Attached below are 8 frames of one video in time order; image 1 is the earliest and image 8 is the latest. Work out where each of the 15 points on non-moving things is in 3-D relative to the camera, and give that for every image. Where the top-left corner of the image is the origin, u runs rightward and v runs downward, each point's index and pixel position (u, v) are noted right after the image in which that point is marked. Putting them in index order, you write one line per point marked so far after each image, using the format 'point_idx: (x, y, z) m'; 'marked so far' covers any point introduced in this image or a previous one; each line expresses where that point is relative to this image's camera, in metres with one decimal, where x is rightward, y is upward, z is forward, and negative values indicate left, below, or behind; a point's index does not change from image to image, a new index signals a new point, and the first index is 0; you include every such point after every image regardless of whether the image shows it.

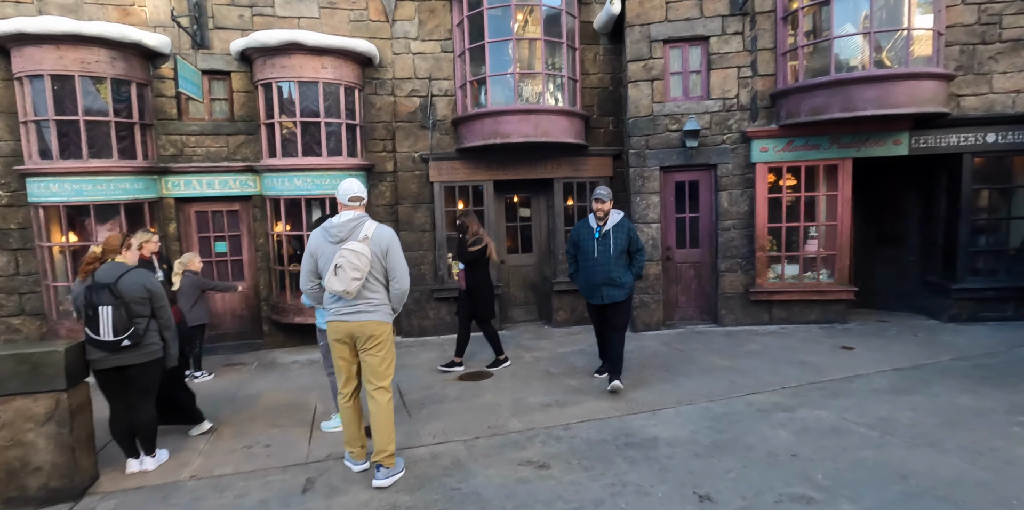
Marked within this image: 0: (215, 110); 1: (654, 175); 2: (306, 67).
0: (-3.9, +1.9, +6.7) m
1: (+1.9, +1.1, +6.7) m
2: (-2.6, +2.4, +6.3) m
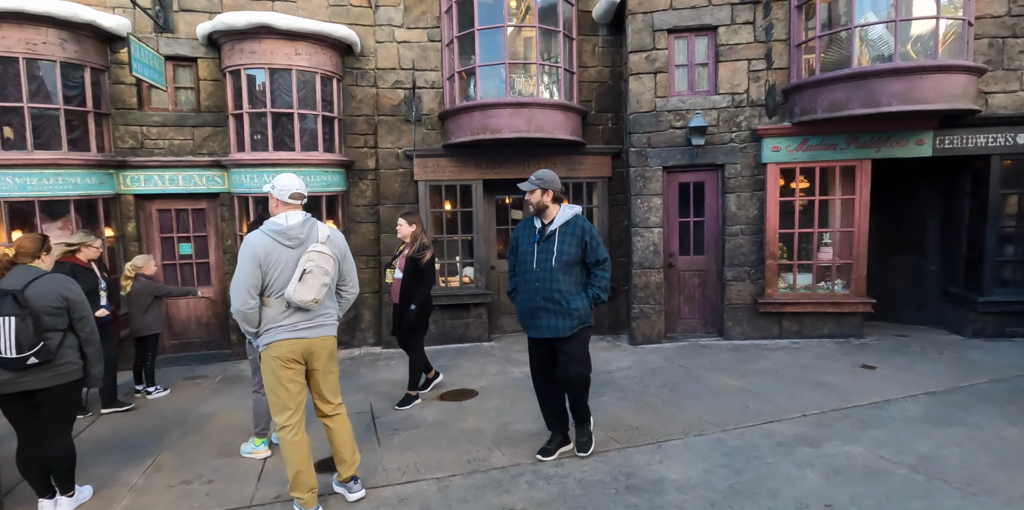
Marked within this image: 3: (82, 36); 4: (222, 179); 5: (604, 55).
0: (-4.0, +1.9, +6.2) m
1: (+1.8, +1.0, +6.2) m
2: (-2.7, +2.3, +5.8) m
3: (-4.6, +2.4, +5.5) m
4: (-3.5, +0.9, +6.2) m
5: (+1.2, +2.7, +6.8) m
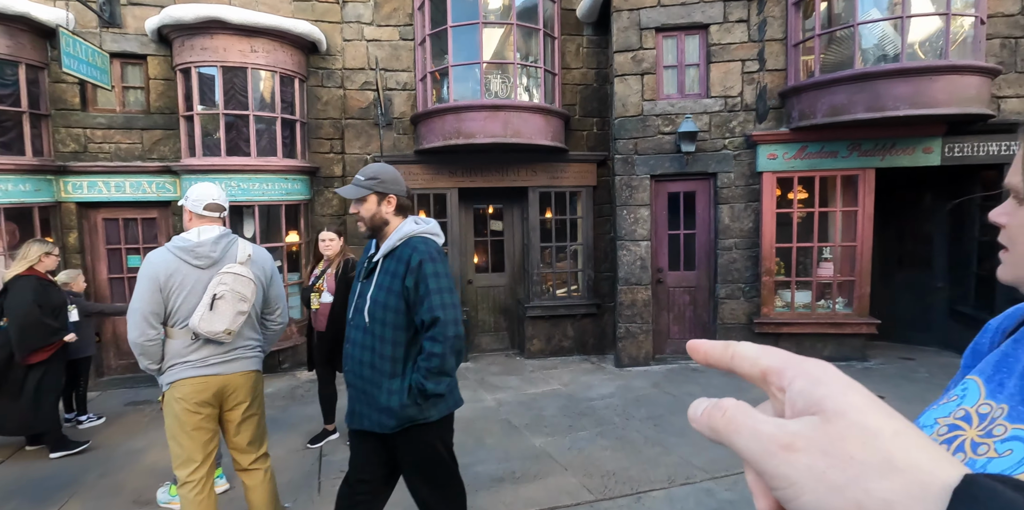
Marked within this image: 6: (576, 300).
0: (-4.3, +1.8, +5.7) m
1: (+1.5, +0.8, +5.8) m
2: (-2.9, +2.2, +5.3) m
3: (-4.9, +2.2, +5.0) m
4: (-3.8, +0.8, +5.7) m
5: (+1.0, +2.5, +6.4) m
6: (+0.8, -0.6, +6.5) m
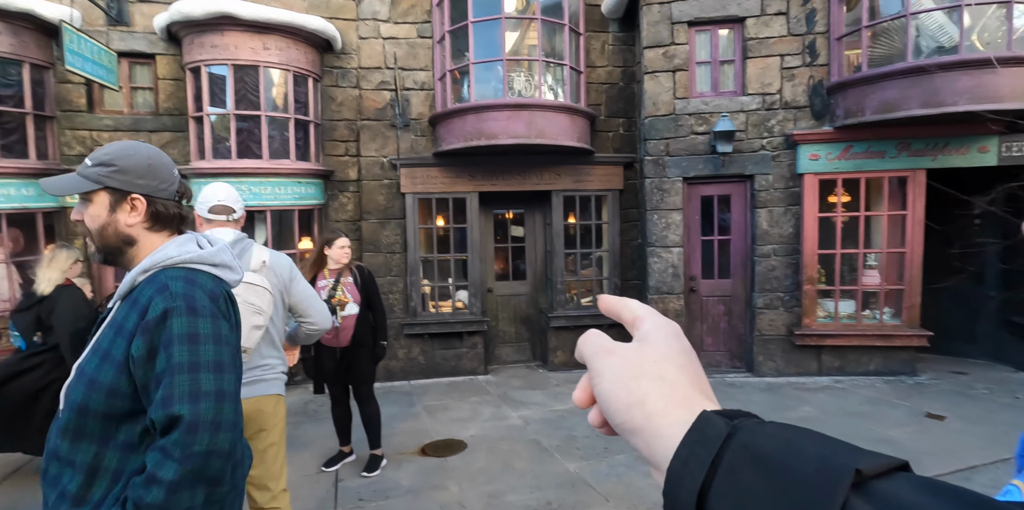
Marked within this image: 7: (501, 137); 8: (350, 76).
0: (-4.0, +1.7, +5.5) m
1: (+1.8, +0.7, +5.5) m
2: (-2.7, +2.1, +5.1) m
3: (-4.7, +2.2, +4.8) m
4: (-3.6, +0.7, +5.5) m
5: (+1.2, +2.4, +6.1) m
6: (+1.1, -0.7, +6.2) m
7: (-0.1, +1.2, +5.4) m
8: (-1.9, +2.0, +5.8) m
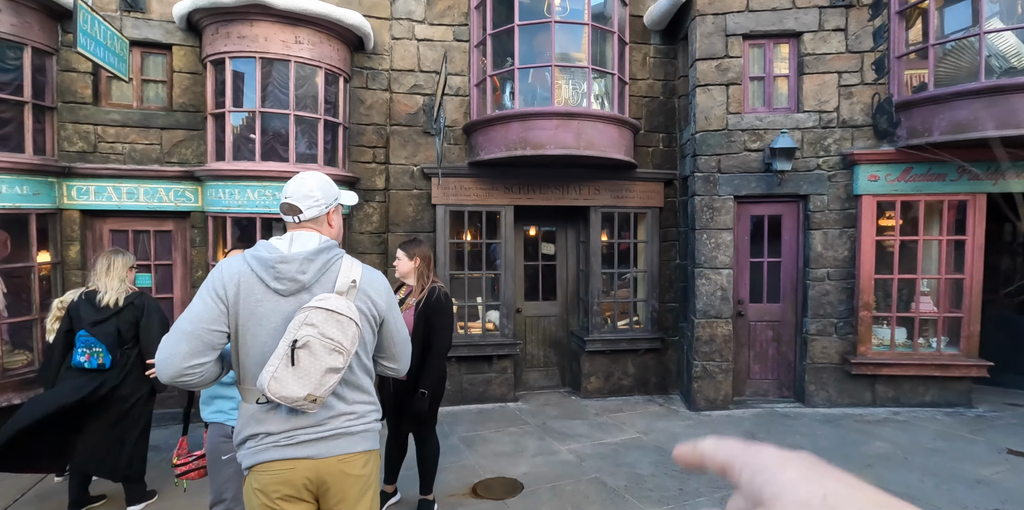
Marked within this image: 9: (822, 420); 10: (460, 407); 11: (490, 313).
0: (-3.6, +1.6, +5.0) m
1: (+2.2, +0.5, +5.2) m
2: (-2.2, +2.0, +4.7) m
3: (-4.2, +2.1, +4.3) m
4: (-3.1, +0.6, +5.0) m
5: (+1.7, +2.2, +5.9) m
6: (+1.5, -0.9, +5.8) m
7: (+0.4, +1.1, +5.0) m
8: (-1.4, +1.9, +5.4) m
9: (+3.0, -1.6, +4.9) m
10: (-0.6, -1.6, +5.5) m
11: (-0.2, -0.6, +5.7) m
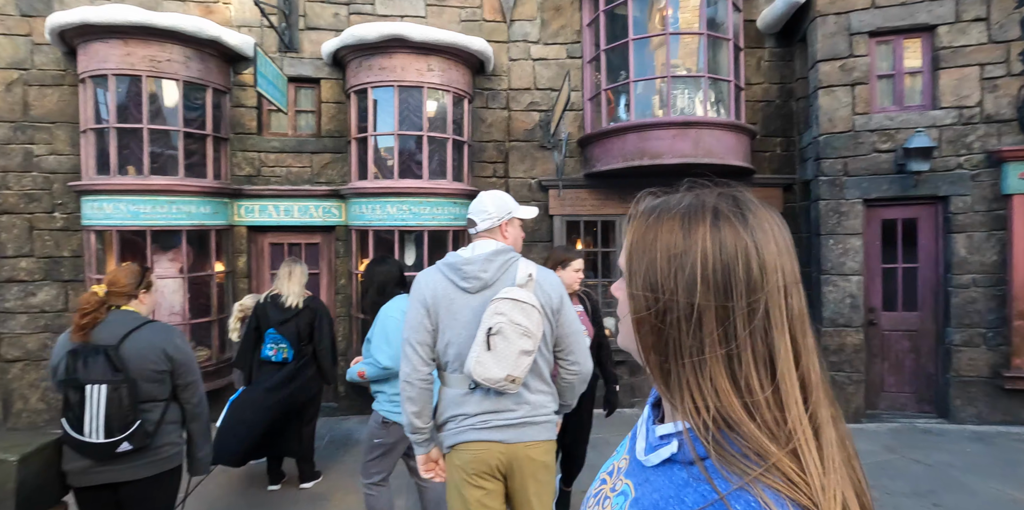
0: (-2.4, +1.5, +5.7) m
1: (+3.4, +0.5, +5.0) m
2: (-1.0, +1.9, +5.2) m
3: (-3.0, +2.0, +5.1) m
4: (-1.9, +0.5, +5.6) m
5: (+3.0, +2.1, +5.8) m
6: (+2.8, -1.0, +5.7) m
7: (+1.5, +1.0, +5.1) m
8: (-0.1, +1.8, +5.8) m
9: (+4.1, -1.6, +4.5) m
10: (+0.7, -1.7, +5.7) m
11: (+1.0, -0.7, +5.8) m
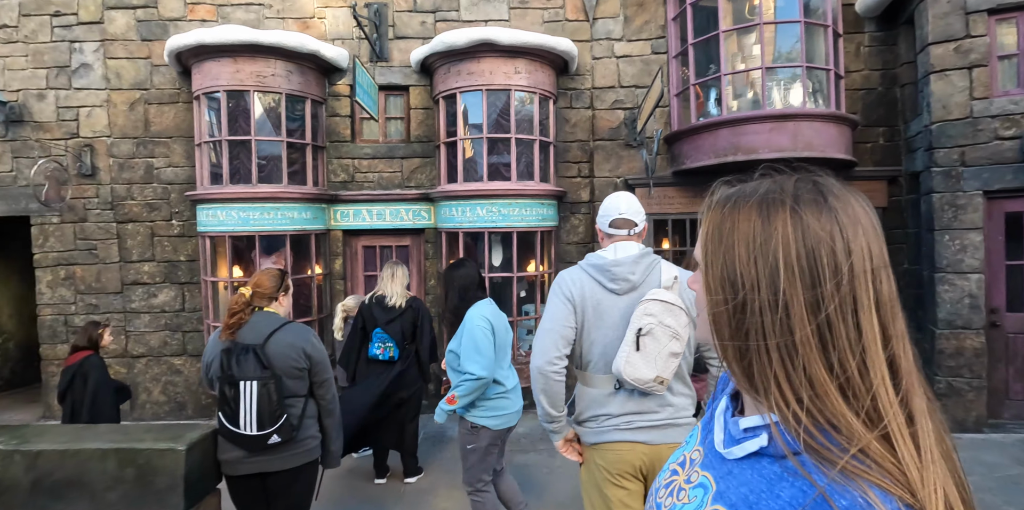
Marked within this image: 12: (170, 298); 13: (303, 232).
0: (-1.4, +1.4, +5.9) m
1: (+4.3, +0.5, +4.7) m
2: (-0.2, +1.9, +5.2) m
3: (-2.2, +2.0, +5.3) m
4: (-1.0, +0.5, +5.7) m
5: (+3.9, +2.1, +5.5) m
6: (+3.7, -0.9, +5.4) m
7: (+2.4, +1.0, +5.0) m
8: (+0.8, +1.8, +5.8) m
9: (+5.0, -1.6, +4.1) m
10: (+1.7, -1.7, +5.6) m
11: (+2.0, -0.7, +5.7) m
12: (-3.9, -0.5, +5.8) m
13: (-2.2, +0.2, +5.4) m
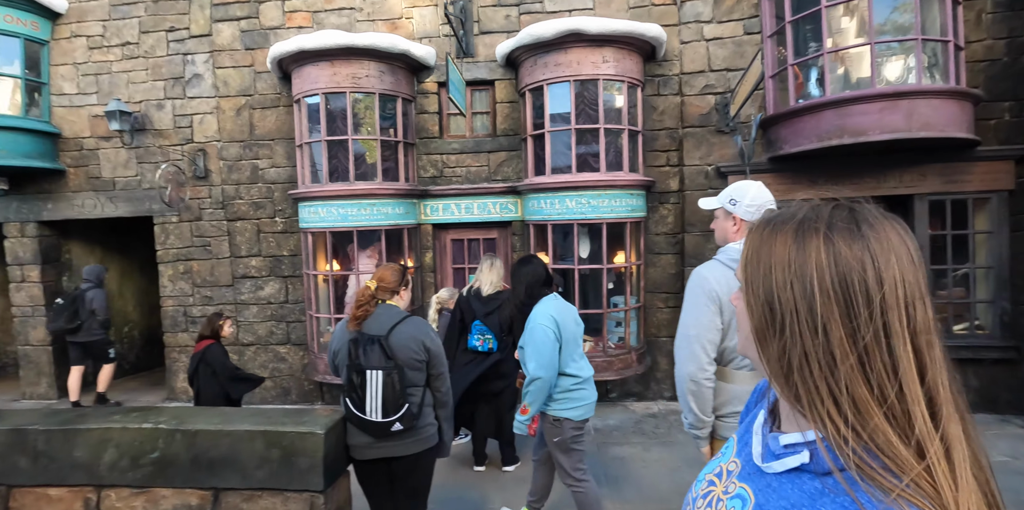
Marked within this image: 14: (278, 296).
0: (-0.4, +1.5, +6.0) m
1: (+5.1, +0.6, +4.2) m
2: (+0.7, +2.0, +5.2) m
3: (-1.2, +2.0, +5.5) m
4: (0.0, +0.6, +5.8) m
5: (+4.8, +2.3, +5.0) m
6: (+4.7, -0.8, +5.0) m
7: (+3.3, +1.1, +4.7) m
8: (+1.7, +1.9, +5.6) m
9: (+5.8, -1.5, +3.6) m
10: (+2.7, -1.6, +5.4) m
11: (+3.0, -0.6, +5.5) m
12: (-2.9, -0.4, +6.2) m
13: (-1.3, +0.3, +5.6) m
14: (-2.9, -0.5, +6.2) m
